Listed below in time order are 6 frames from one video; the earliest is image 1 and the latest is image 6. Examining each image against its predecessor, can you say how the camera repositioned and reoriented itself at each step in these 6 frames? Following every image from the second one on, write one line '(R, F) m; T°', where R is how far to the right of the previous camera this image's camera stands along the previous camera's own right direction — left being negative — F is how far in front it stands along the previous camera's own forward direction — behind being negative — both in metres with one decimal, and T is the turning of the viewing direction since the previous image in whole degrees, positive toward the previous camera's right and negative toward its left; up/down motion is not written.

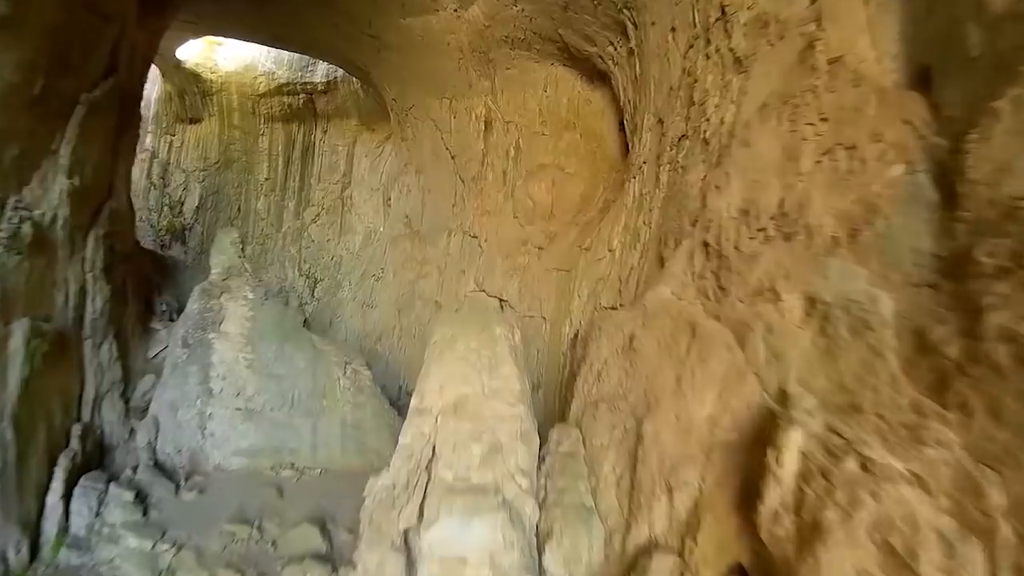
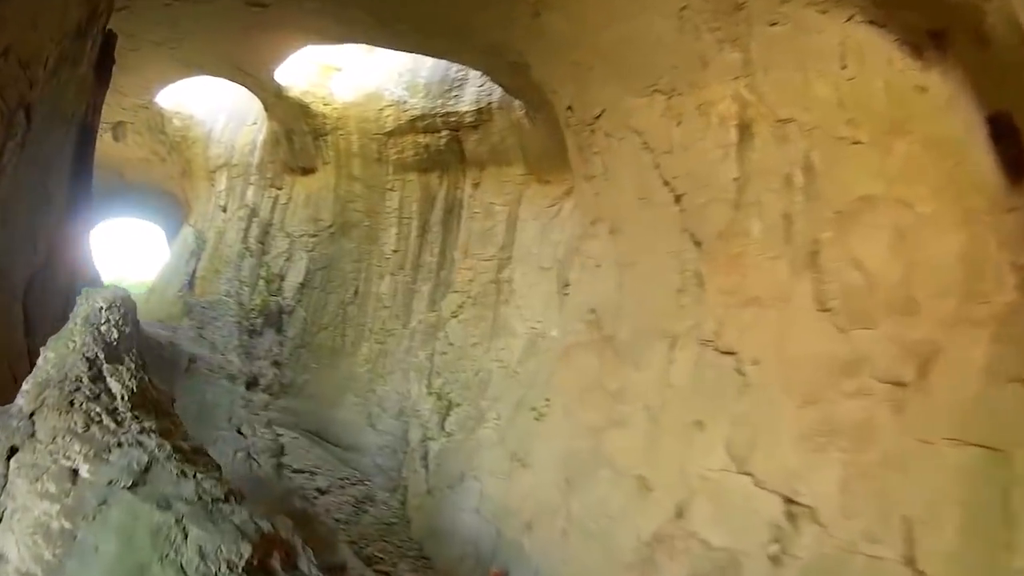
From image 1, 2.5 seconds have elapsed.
(-0.2, +2.5) m; -13°
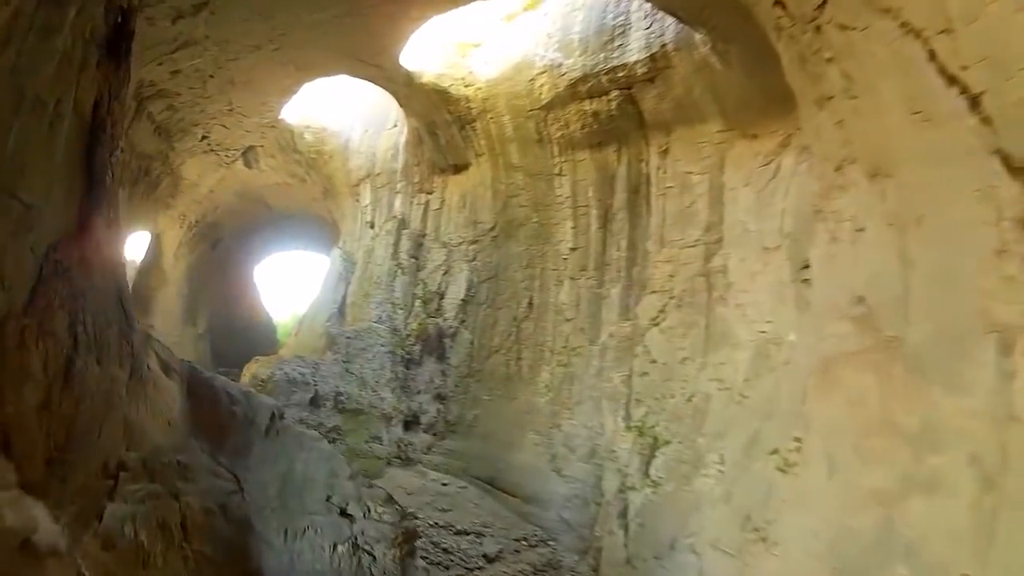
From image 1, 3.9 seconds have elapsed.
(0.0, +0.7) m; -13°
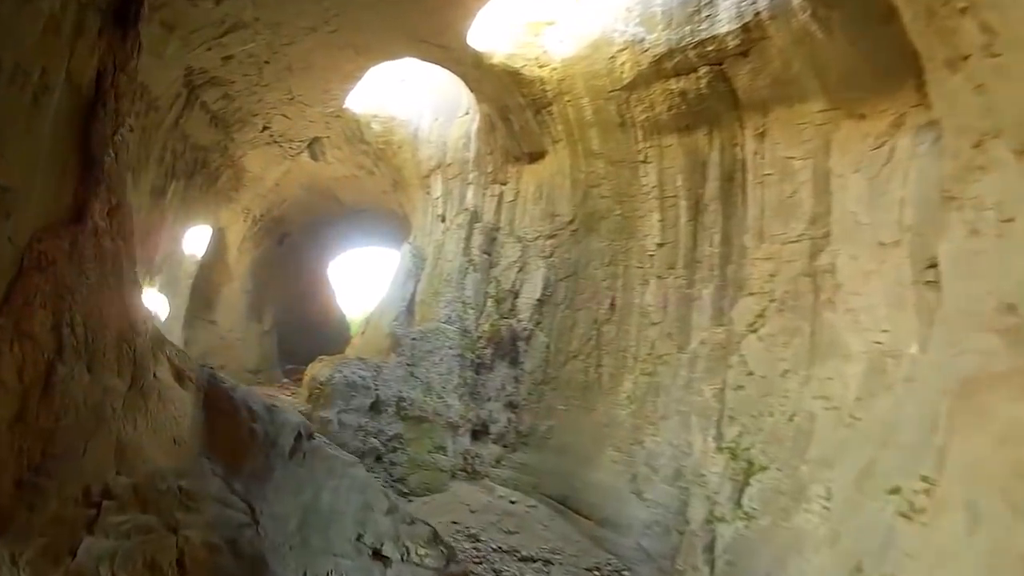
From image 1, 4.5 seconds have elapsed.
(+0.1, +0.2) m; -6°
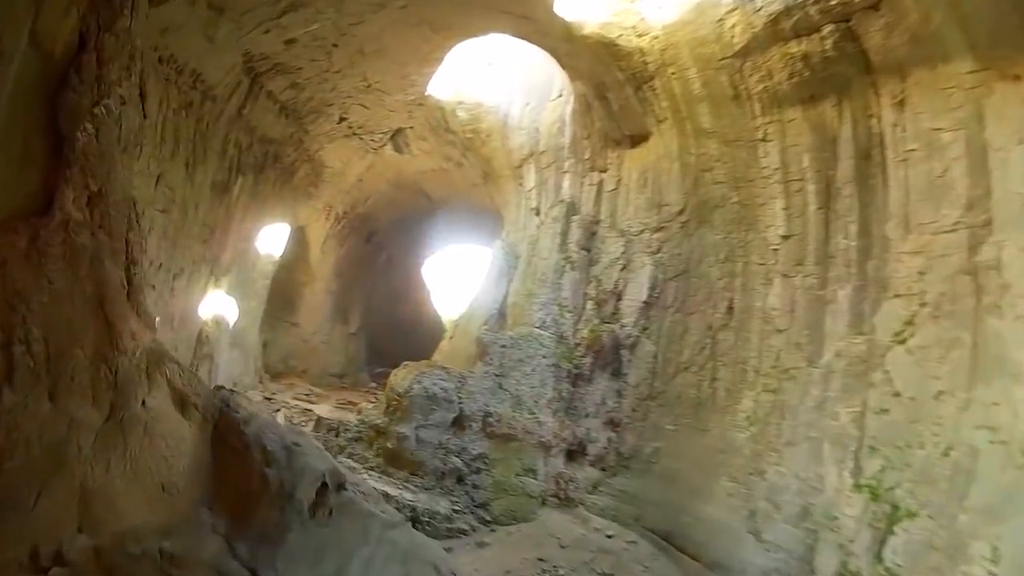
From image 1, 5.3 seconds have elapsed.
(+0.1, +0.3) m; -8°
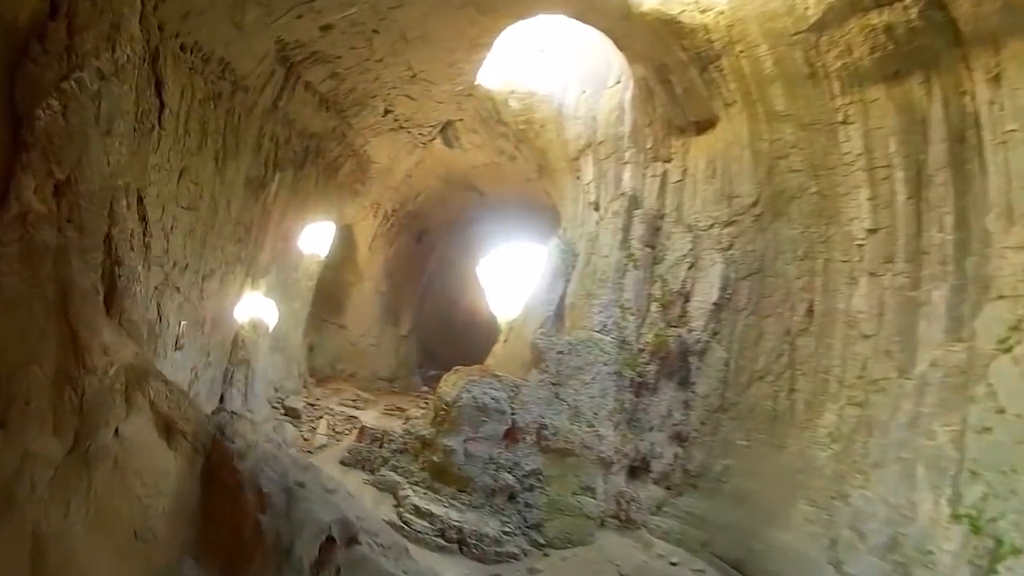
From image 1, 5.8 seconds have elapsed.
(0.0, +0.2) m; -5°
